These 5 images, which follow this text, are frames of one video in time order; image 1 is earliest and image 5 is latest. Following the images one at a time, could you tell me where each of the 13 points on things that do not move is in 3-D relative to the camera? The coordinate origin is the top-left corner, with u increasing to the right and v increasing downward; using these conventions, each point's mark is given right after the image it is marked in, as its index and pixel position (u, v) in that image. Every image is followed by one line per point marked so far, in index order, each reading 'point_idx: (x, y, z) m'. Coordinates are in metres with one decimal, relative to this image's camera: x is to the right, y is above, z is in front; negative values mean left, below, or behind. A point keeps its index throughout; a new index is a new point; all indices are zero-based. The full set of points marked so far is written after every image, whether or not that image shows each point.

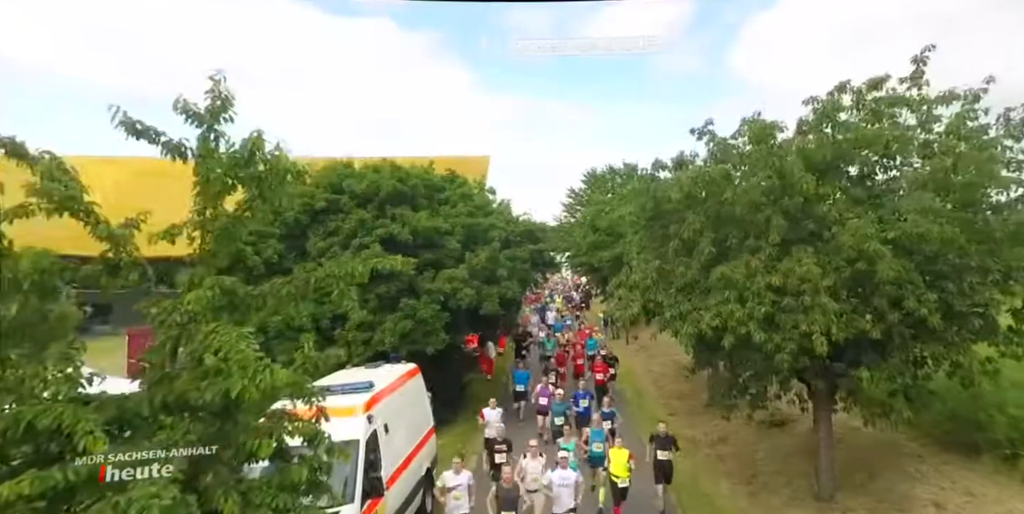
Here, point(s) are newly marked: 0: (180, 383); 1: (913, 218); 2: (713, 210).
0: (-1.6, -0.6, +3.5) m
1: (+3.1, +0.3, +5.6) m
2: (+1.8, +0.4, +6.5) m
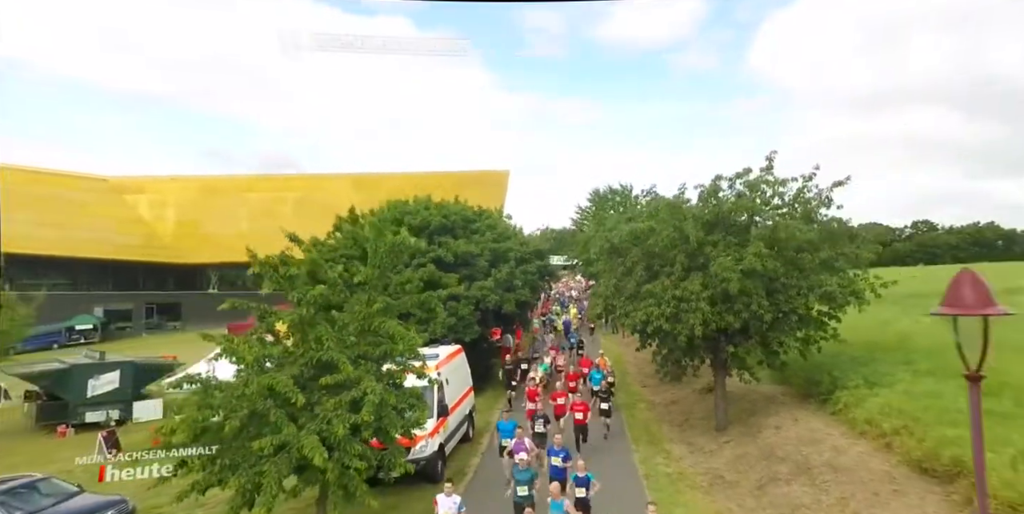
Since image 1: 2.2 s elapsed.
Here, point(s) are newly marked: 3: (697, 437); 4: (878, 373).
0: (-1.6, -0.9, +7.6) m
1: (+3.3, 0.0, +9.6) m
2: (+2.0, +0.1, +10.6) m
3: (+2.9, -2.8, +11.1) m
4: (+5.1, -1.6, +10.1) m
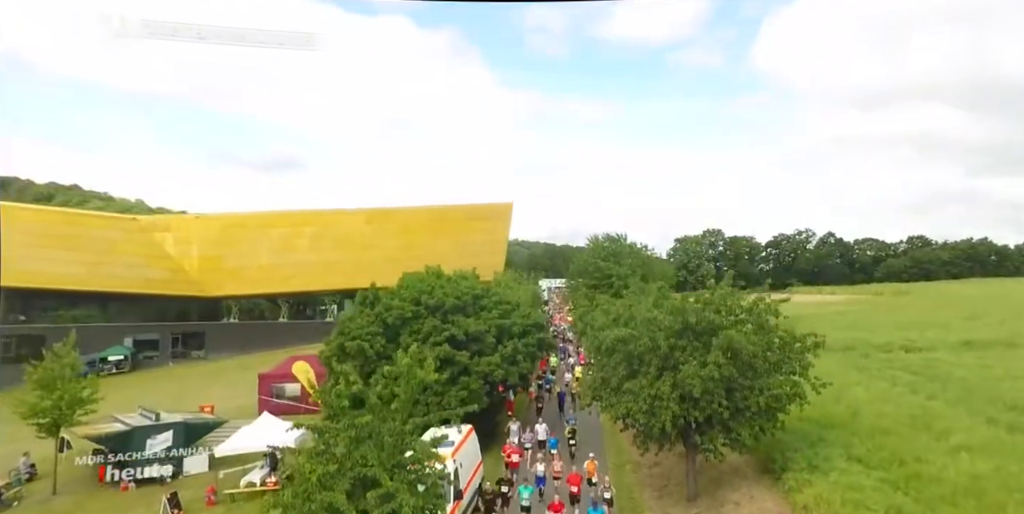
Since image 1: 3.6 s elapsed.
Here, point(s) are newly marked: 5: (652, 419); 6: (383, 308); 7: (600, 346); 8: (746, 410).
0: (-1.5, -2.8, +9.7) m
1: (+3.3, -1.8, +11.7) m
2: (+2.0, -1.7, +12.7) m
3: (+2.9, -4.5, +13.2) m
4: (+5.2, -3.4, +12.1) m
5: (+2.3, -2.7, +12.0) m
6: (-3.1, -1.2, +17.0) m
7: (+1.7, -1.6, +13.4) m
8: (+3.9, -2.5, +11.9) m
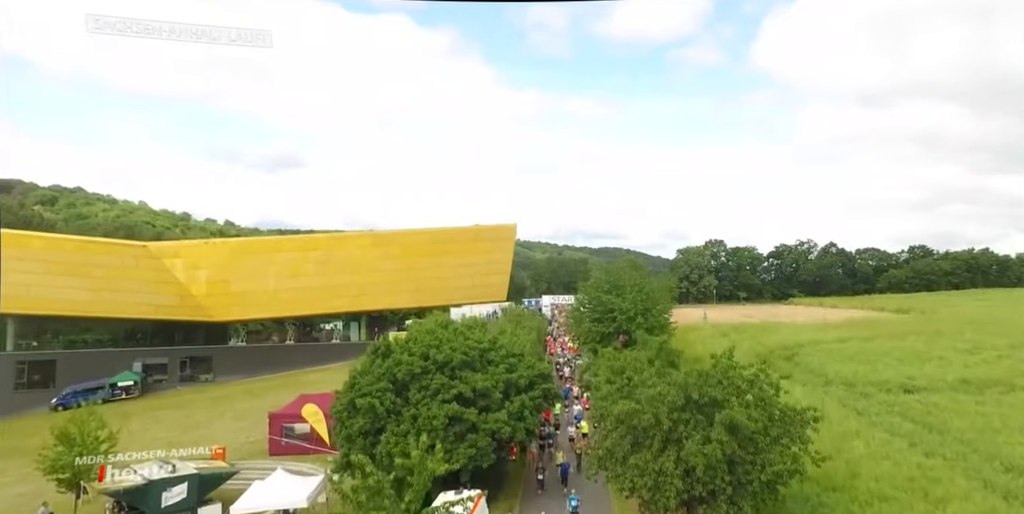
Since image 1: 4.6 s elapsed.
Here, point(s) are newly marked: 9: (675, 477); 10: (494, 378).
0: (-1.4, -4.1, +10.1) m
1: (+3.4, -3.1, +12.0) m
2: (+2.2, -3.0, +13.0) m
3: (+3.1, -5.9, +13.5) m
4: (+5.4, -4.7, +12.5) m
5: (+2.5, -4.1, +12.4) m
6: (-2.9, -2.6, +17.4) m
7: (+1.8, -3.0, +13.8) m
8: (+4.0, -3.9, +12.3) m
9: (+2.8, -3.7, +12.2) m
10: (-0.4, -2.9, +17.3) m
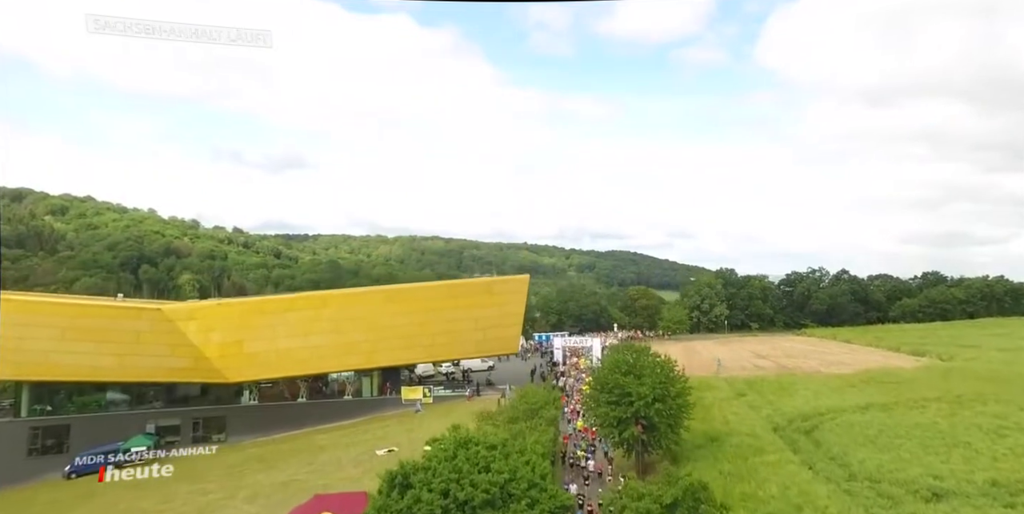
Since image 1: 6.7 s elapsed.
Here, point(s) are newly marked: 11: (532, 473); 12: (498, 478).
0: (-0.9, -7.4, +9.8) m
1: (+4.0, -6.3, +11.7) m
2: (+2.7, -6.2, +12.7) m
3: (+3.7, -9.1, +13.2) m
4: (+5.9, -7.9, +12.1) m
5: (+3.0, -7.3, +12.0) m
6: (-2.4, -5.8, +17.1) m
7: (+2.3, -6.2, +13.4) m
8: (+4.6, -7.0, +11.9) m
9: (+3.3, -6.9, +11.8) m
10: (+0.1, -6.1, +17.0) m
11: (+0.5, -5.5, +18.7) m
12: (-0.4, -5.4, +17.7) m
